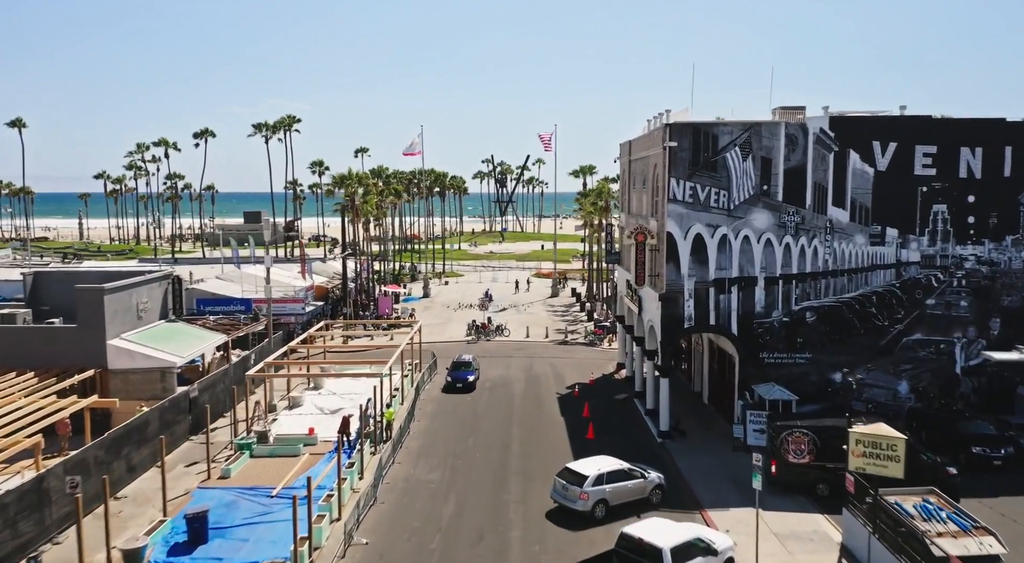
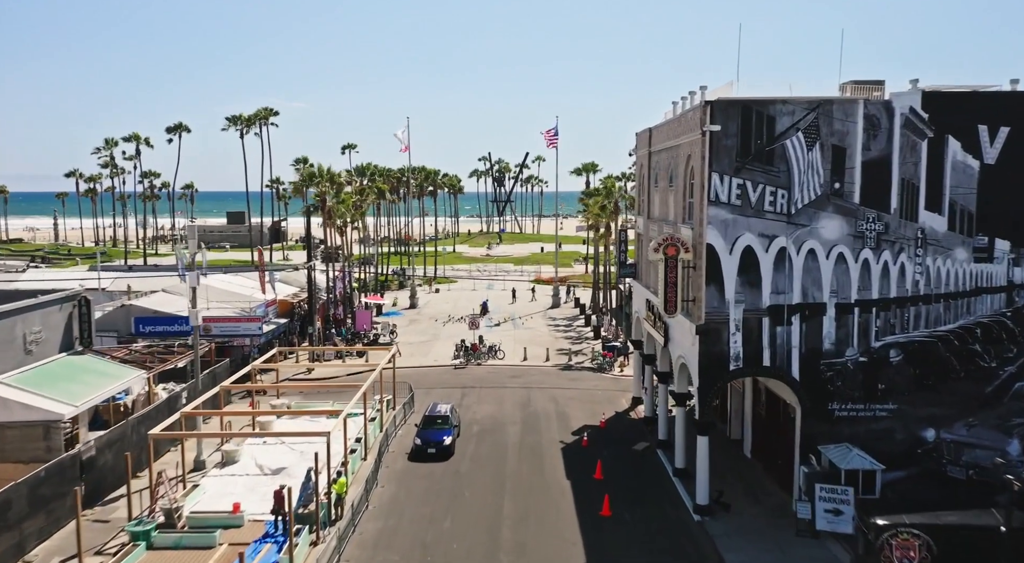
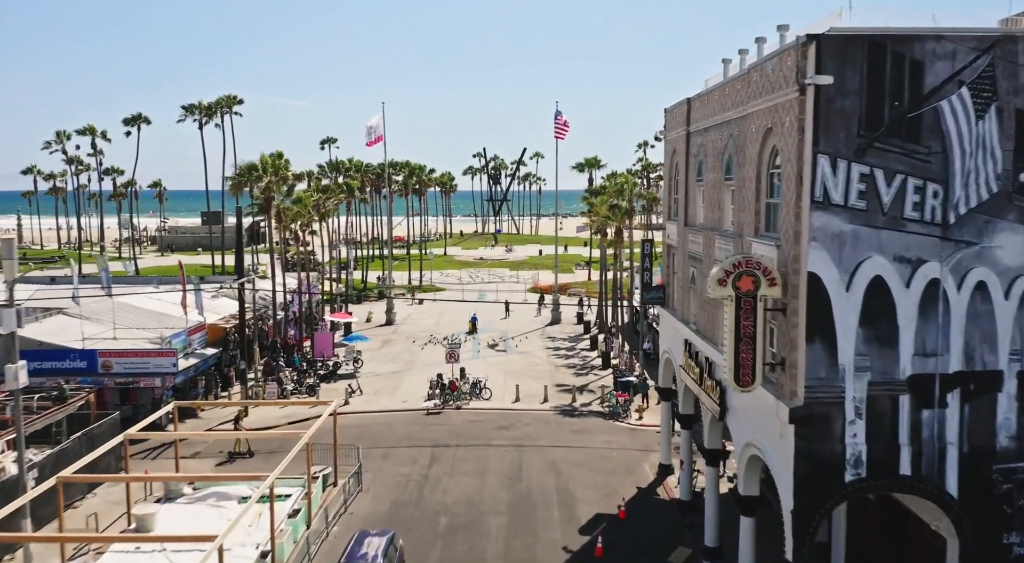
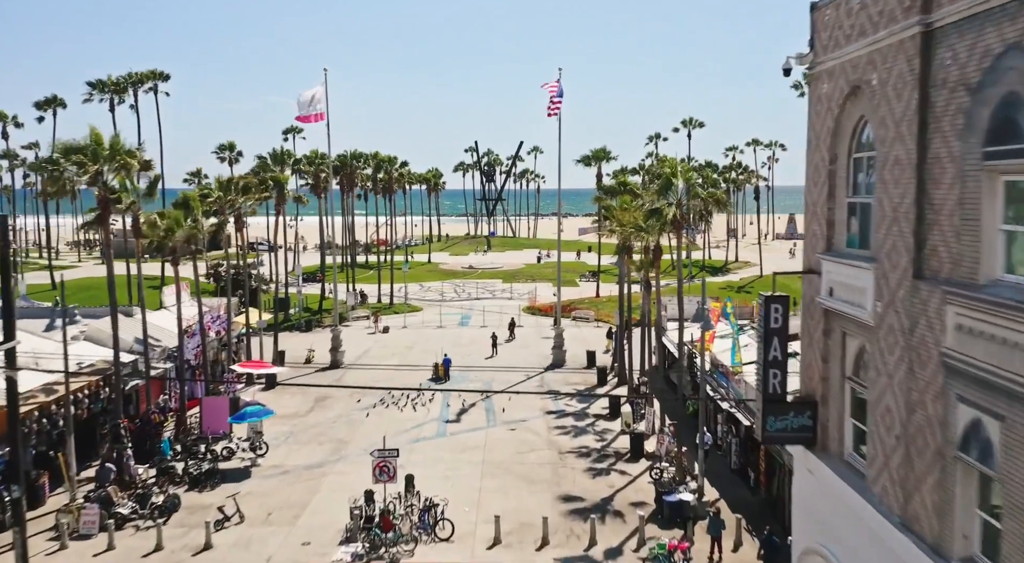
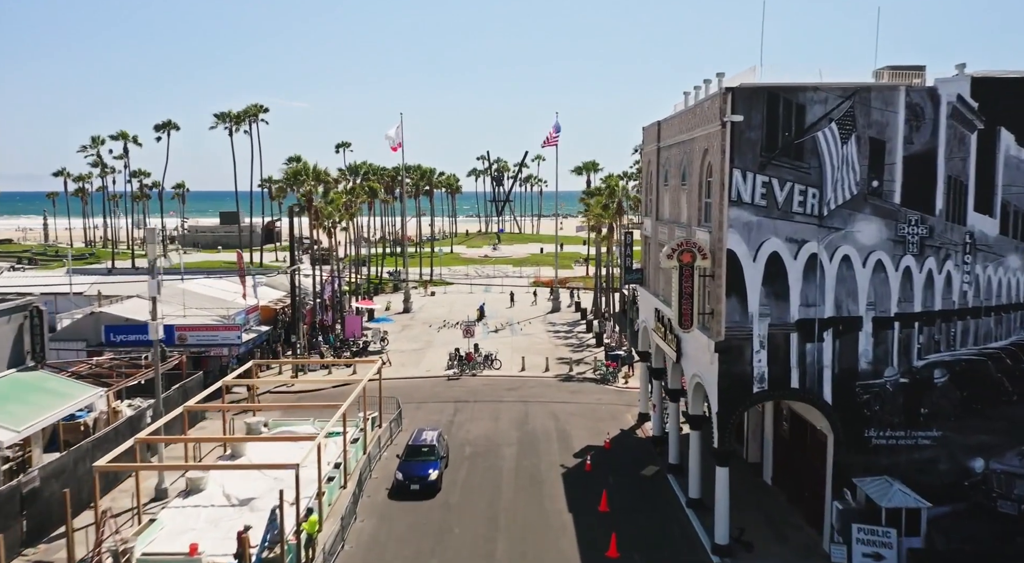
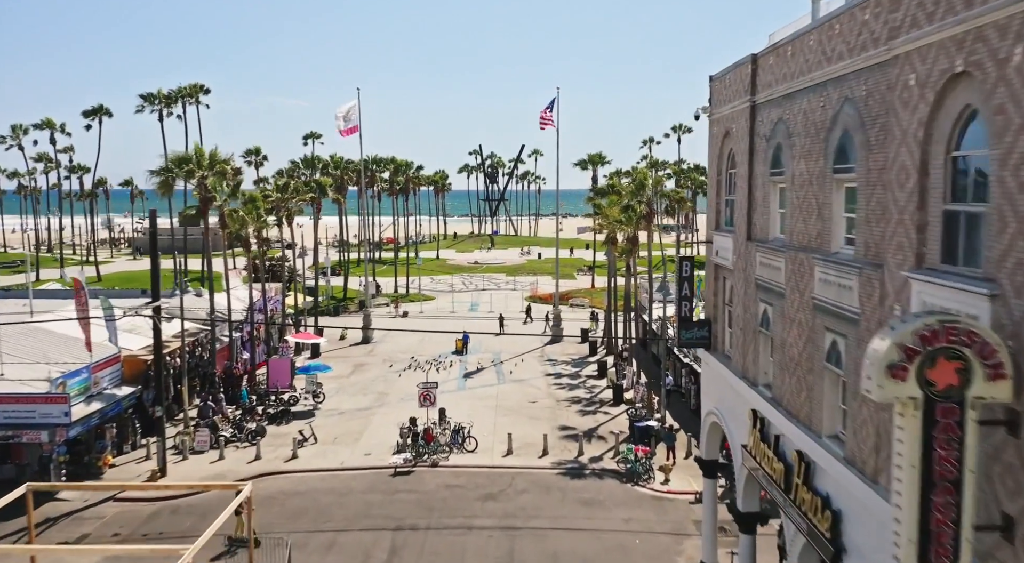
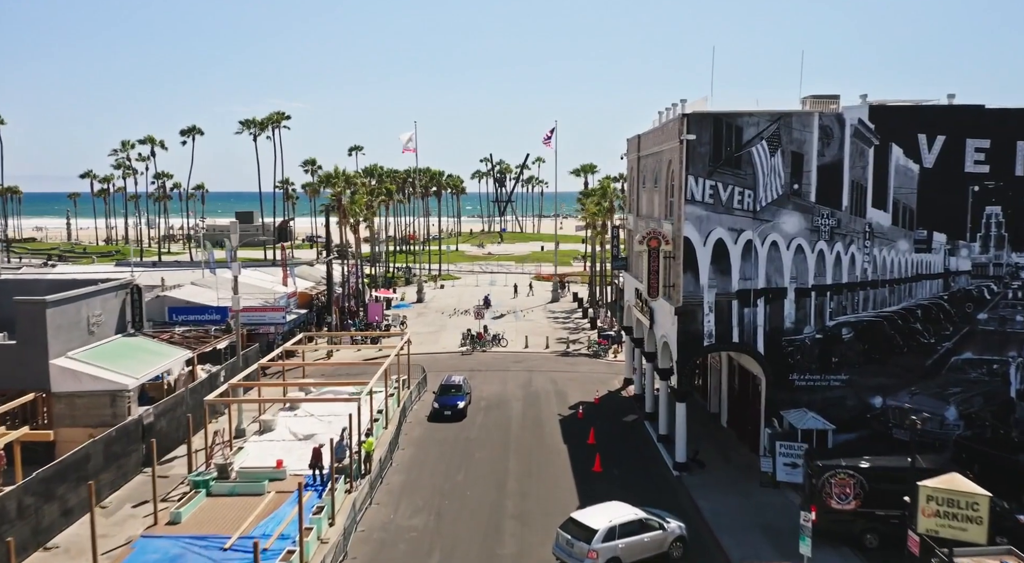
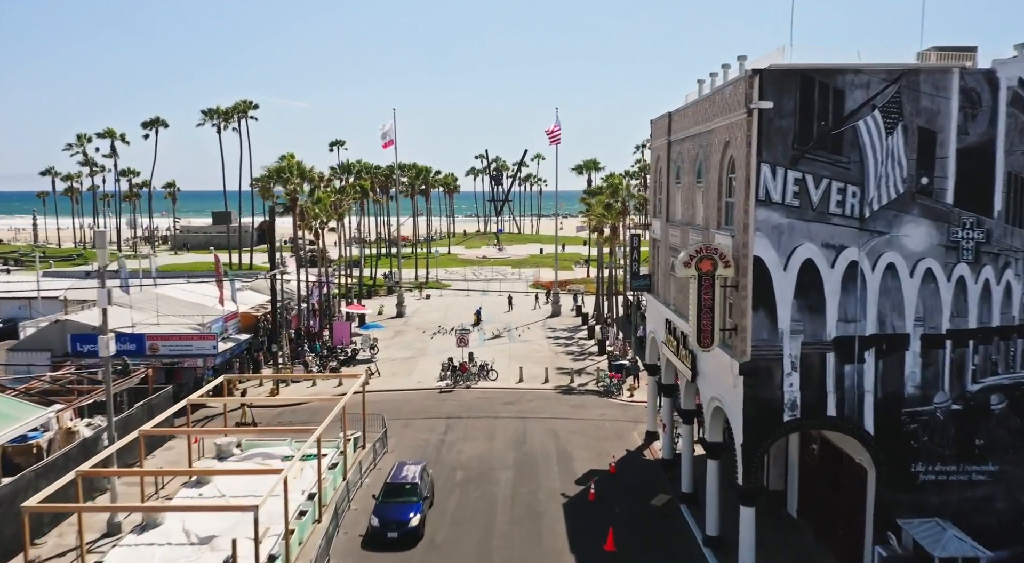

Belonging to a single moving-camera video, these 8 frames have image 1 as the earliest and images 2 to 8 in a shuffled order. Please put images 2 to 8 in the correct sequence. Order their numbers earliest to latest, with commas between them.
7, 2, 5, 8, 3, 6, 4
